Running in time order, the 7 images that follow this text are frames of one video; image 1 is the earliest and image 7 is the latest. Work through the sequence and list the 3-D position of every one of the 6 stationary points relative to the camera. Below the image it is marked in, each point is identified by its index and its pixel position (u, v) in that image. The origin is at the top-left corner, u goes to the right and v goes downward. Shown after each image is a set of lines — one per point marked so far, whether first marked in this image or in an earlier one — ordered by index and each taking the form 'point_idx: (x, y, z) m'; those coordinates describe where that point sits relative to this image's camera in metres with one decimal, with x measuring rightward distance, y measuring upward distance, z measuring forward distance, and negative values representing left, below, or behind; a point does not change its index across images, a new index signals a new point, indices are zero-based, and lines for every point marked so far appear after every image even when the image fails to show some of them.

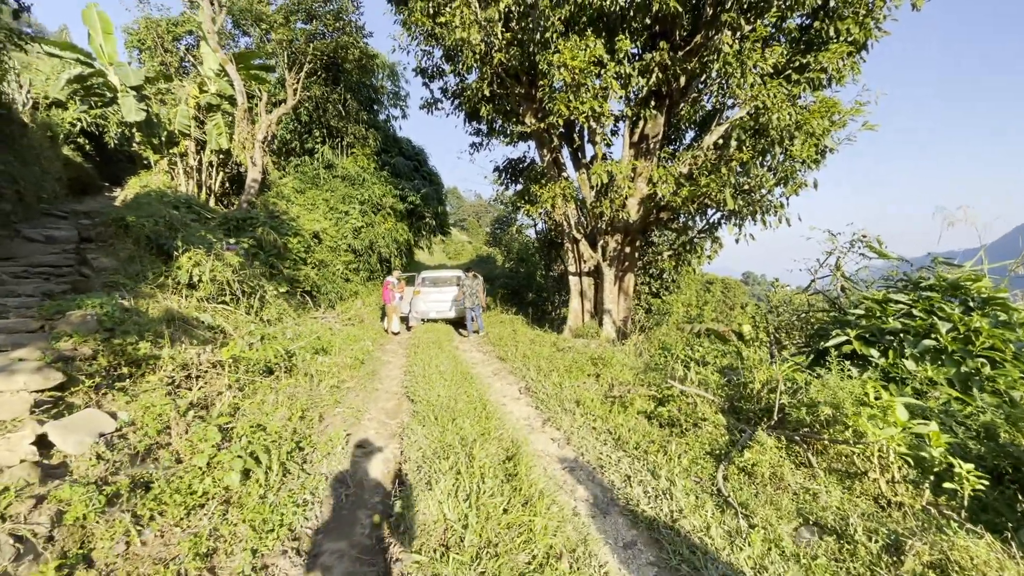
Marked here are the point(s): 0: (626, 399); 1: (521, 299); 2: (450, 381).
0: (+1.1, -1.1, +4.8) m
1: (+0.3, -0.4, +16.1) m
2: (-0.8, -1.2, +6.1) m
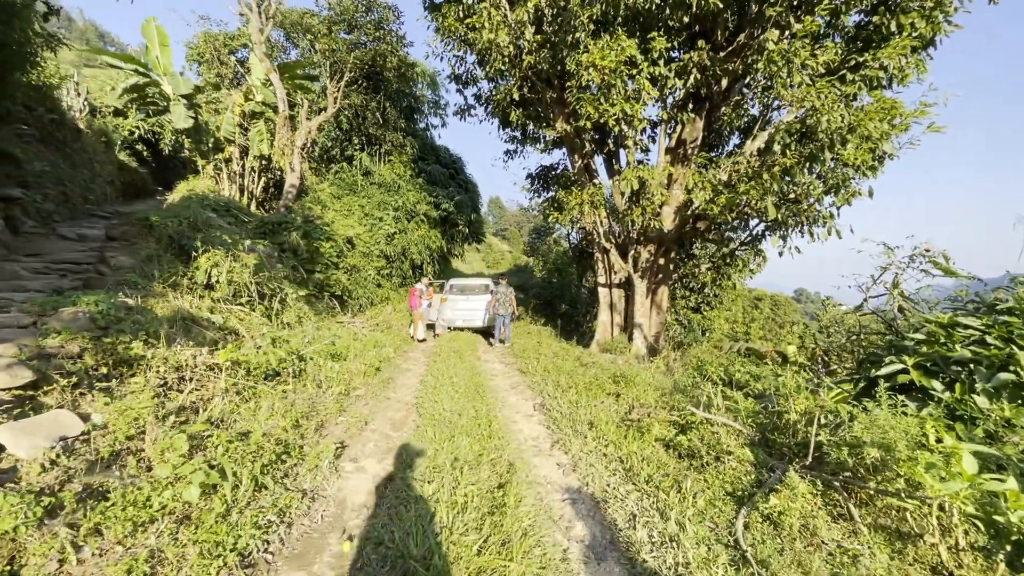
0: (+1.2, -1.2, +4.3) m
1: (+1.4, -0.7, +15.7) m
2: (-0.6, -1.3, +5.8) m
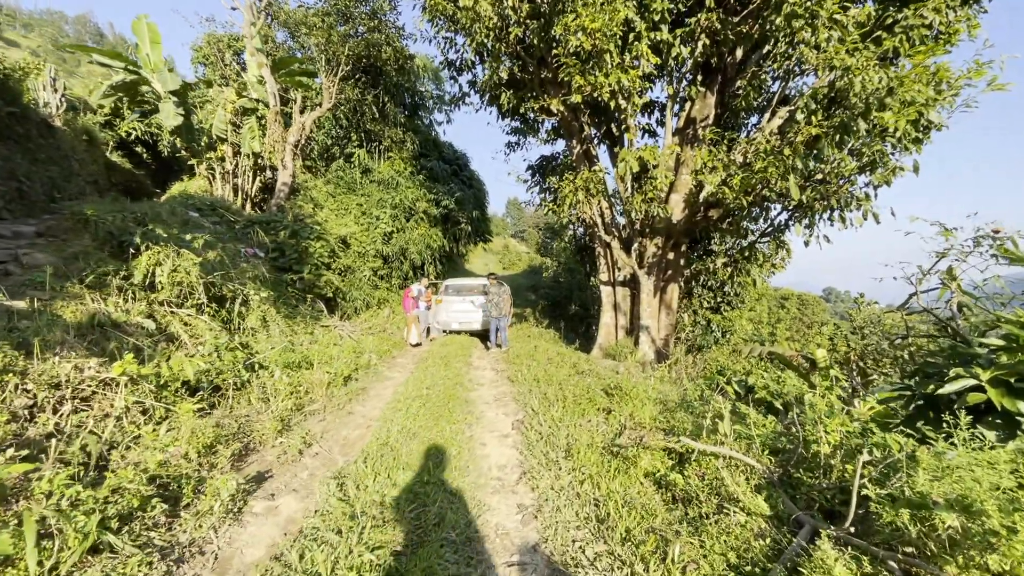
0: (+0.9, -1.2, +3.5) m
1: (+1.5, -0.7, +14.8) m
2: (-0.8, -1.2, +5.0) m
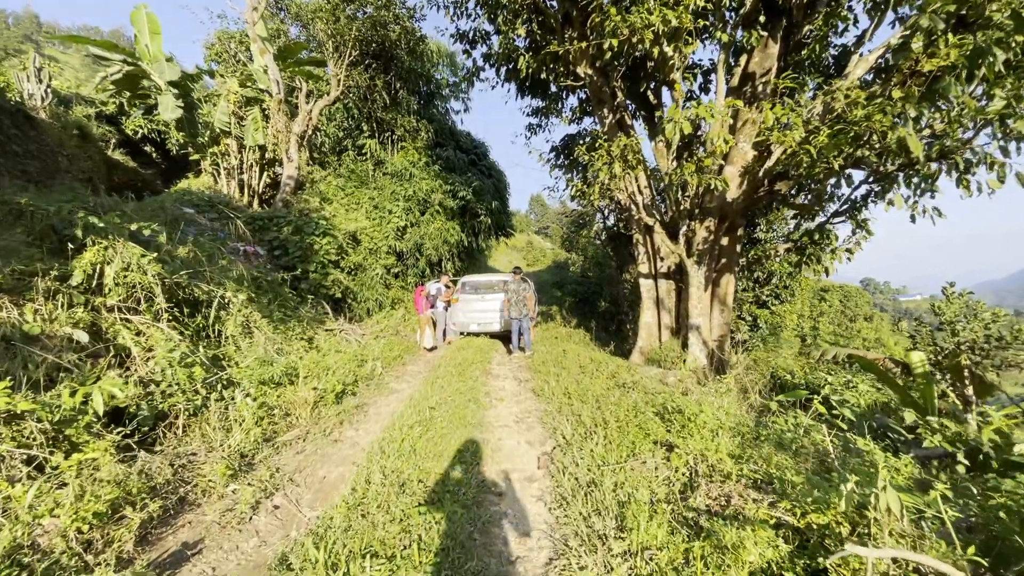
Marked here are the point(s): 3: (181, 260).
0: (+1.0, -1.1, +2.3) m
1: (+2.2, -0.6, +13.6) m
2: (-0.6, -1.2, +3.9) m
3: (-3.7, +0.3, +5.4) m
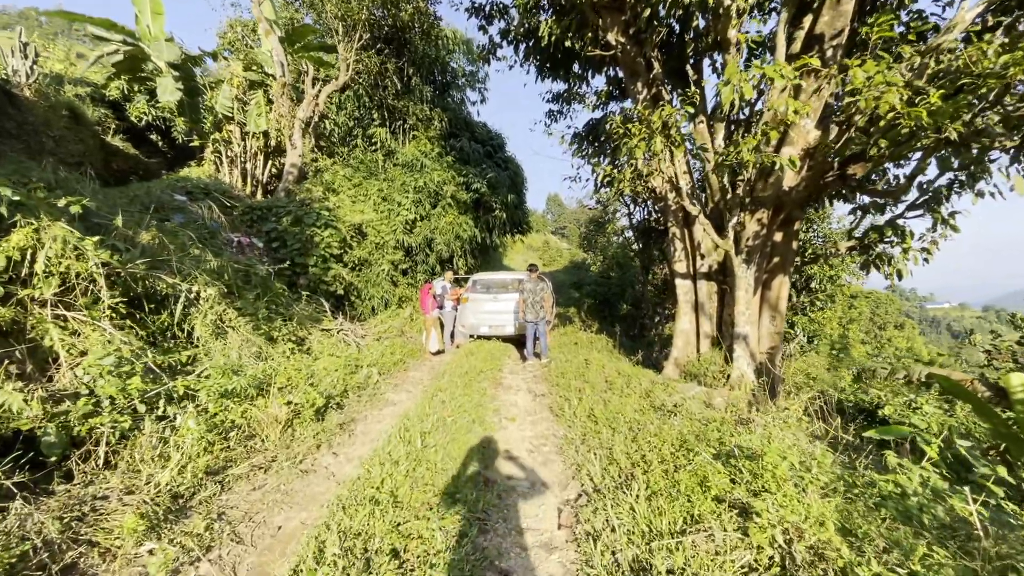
0: (+1.0, -1.1, +1.3) m
1: (+2.6, -0.6, +12.6) m
2: (-0.6, -1.2, +3.0) m
3: (-3.5, +0.4, +4.6) m
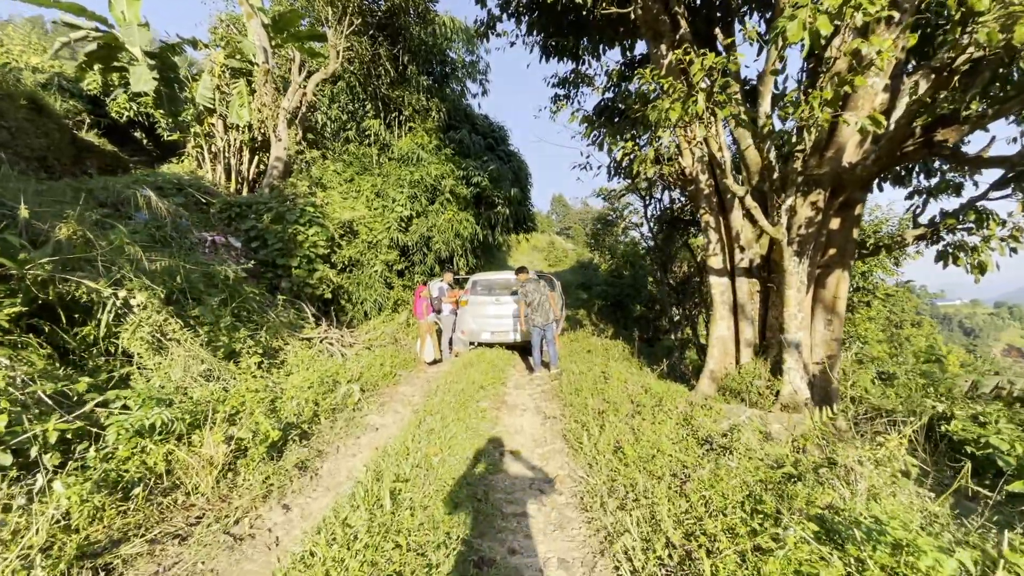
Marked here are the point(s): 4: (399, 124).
0: (+1.0, -1.1, +0.4) m
1: (+2.7, -0.6, +11.6) m
2: (-0.5, -1.2, +2.1) m
3: (-3.5, +0.3, +3.7) m
4: (-3.0, +4.5, +13.1) m
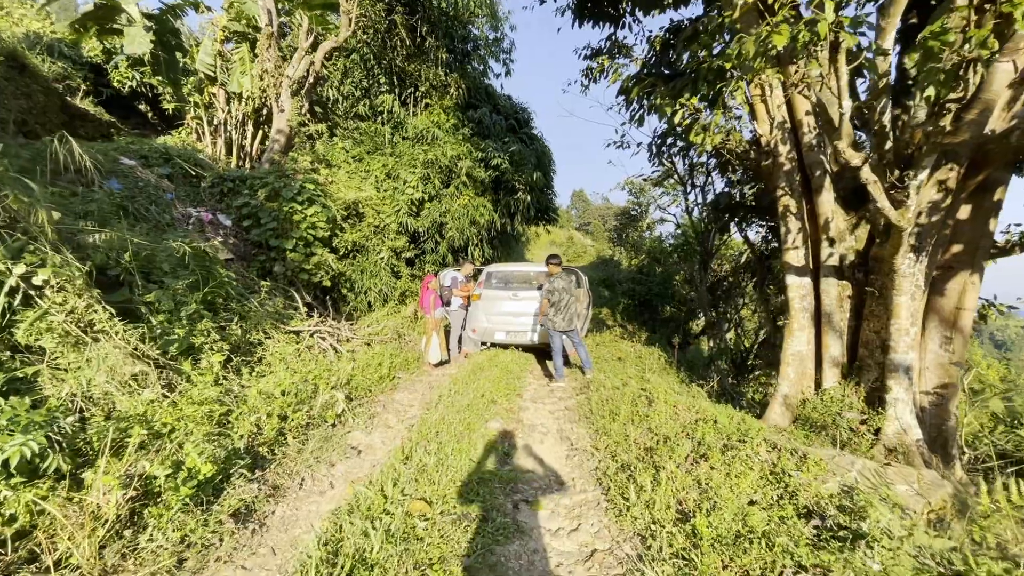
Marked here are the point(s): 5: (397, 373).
0: (+1.0, -1.1, -0.7) m
1: (+3.1, -0.6, +10.5) m
2: (-0.5, -1.2, +1.1) m
3: (-3.4, +0.5, +2.8) m
4: (-2.4, +4.7, +12.1) m
5: (-1.4, -1.1, +6.0) m
